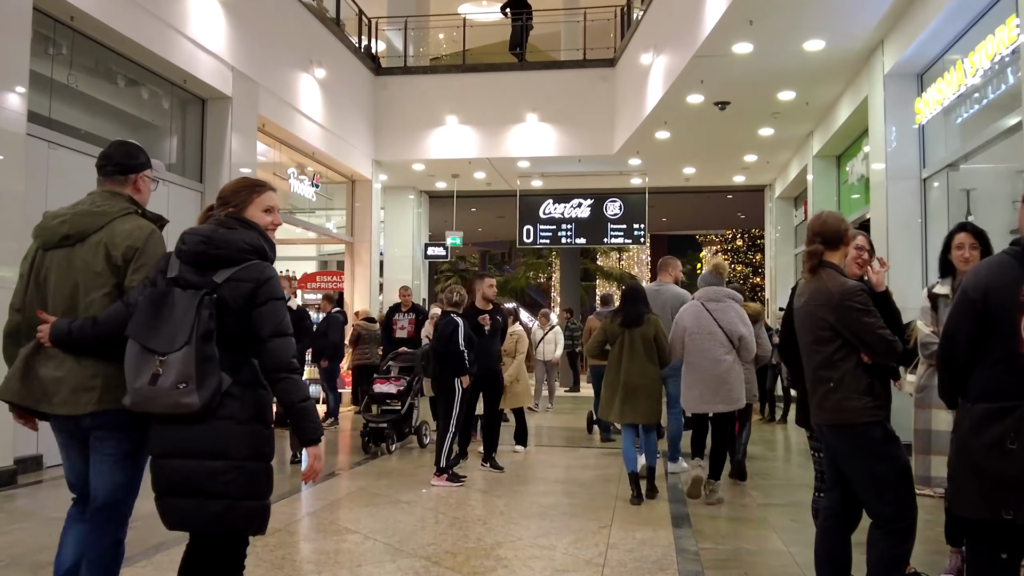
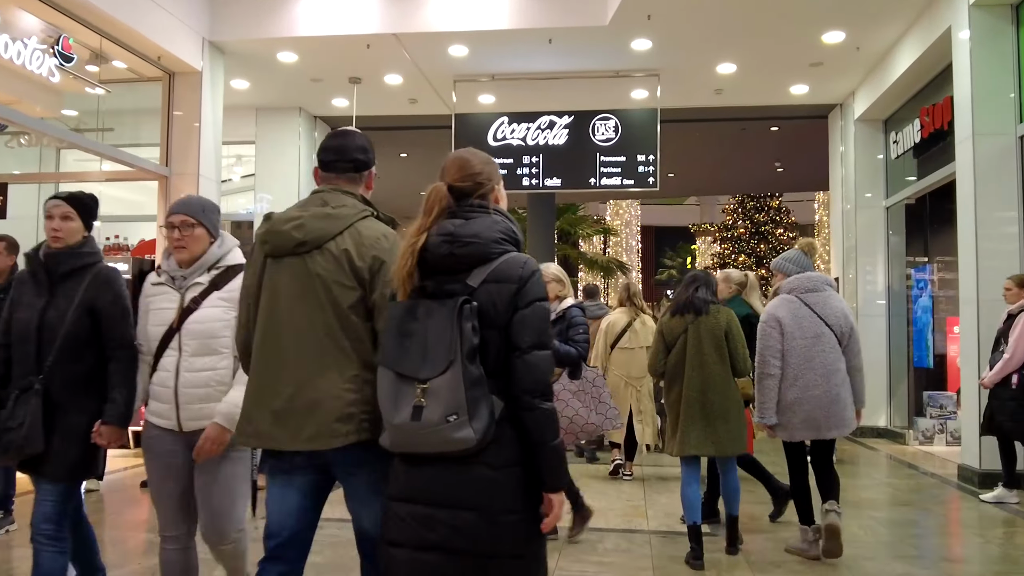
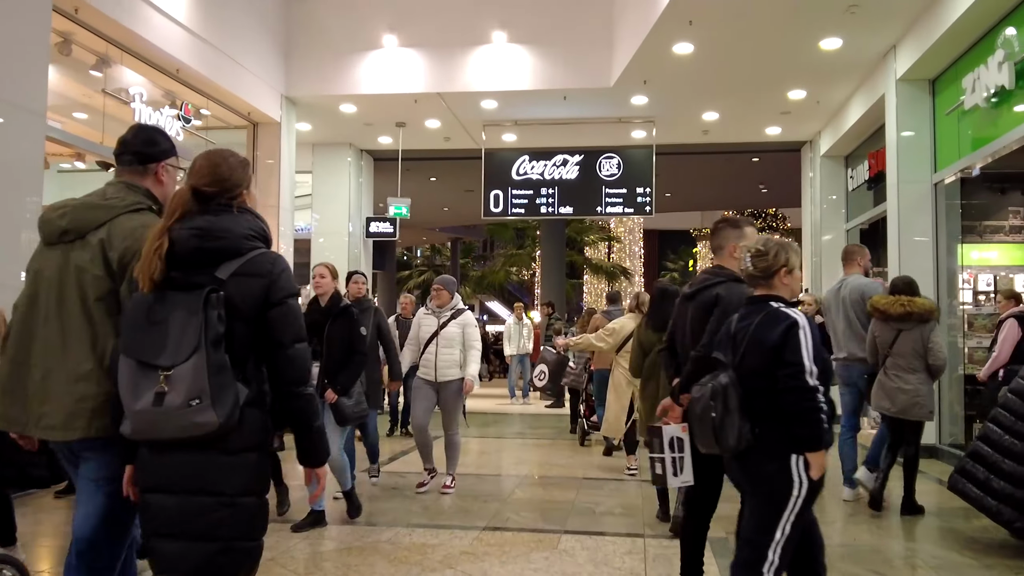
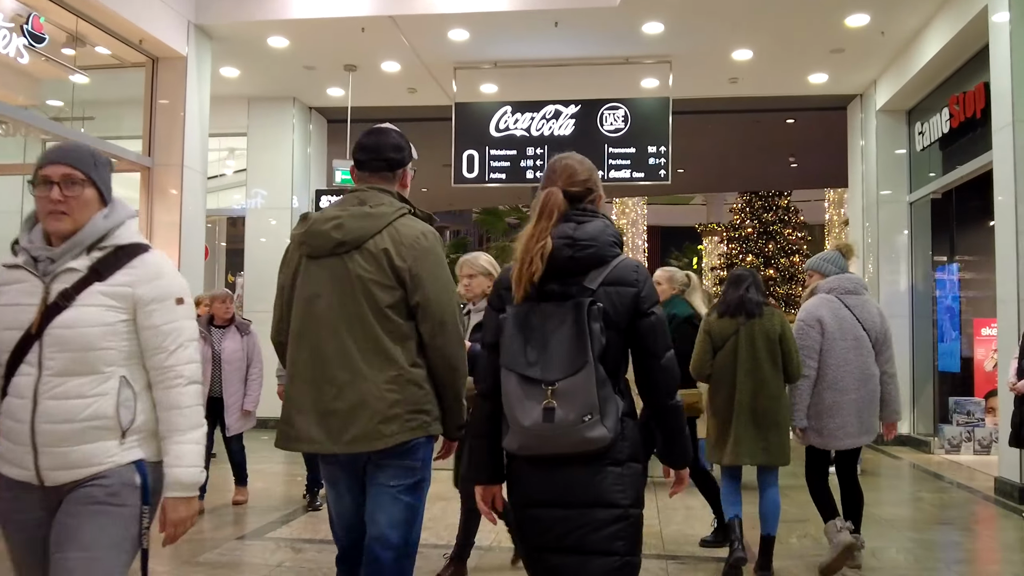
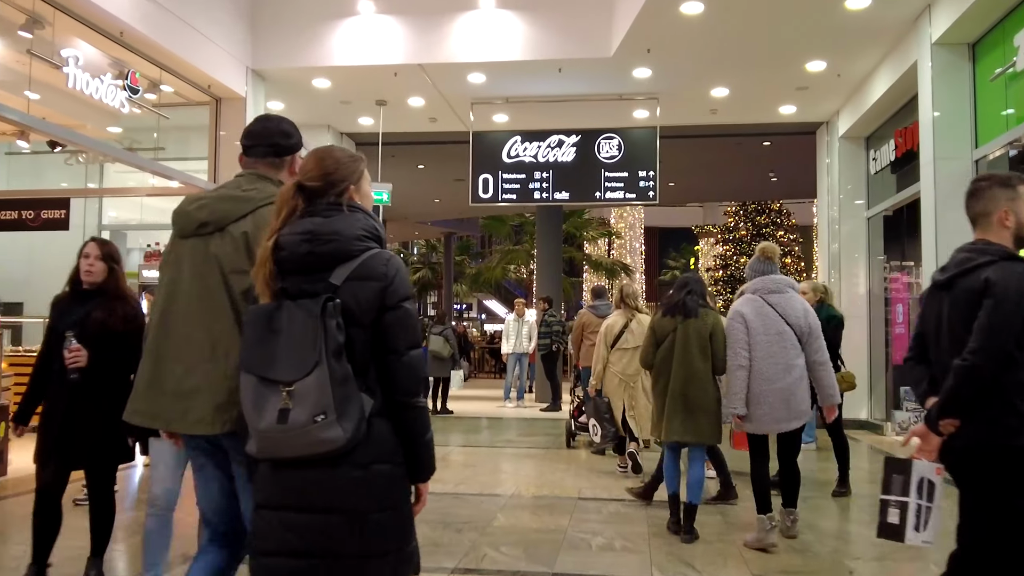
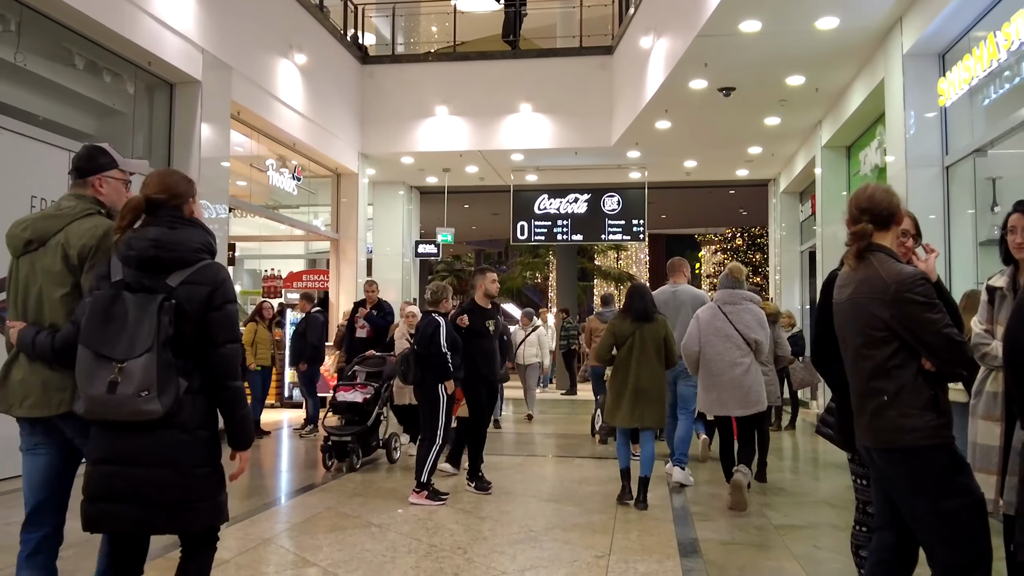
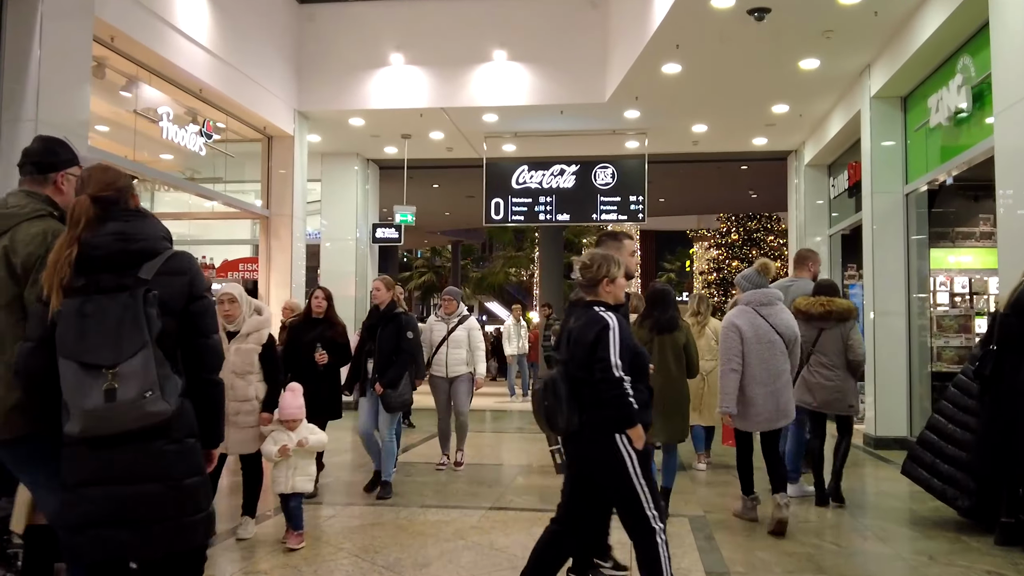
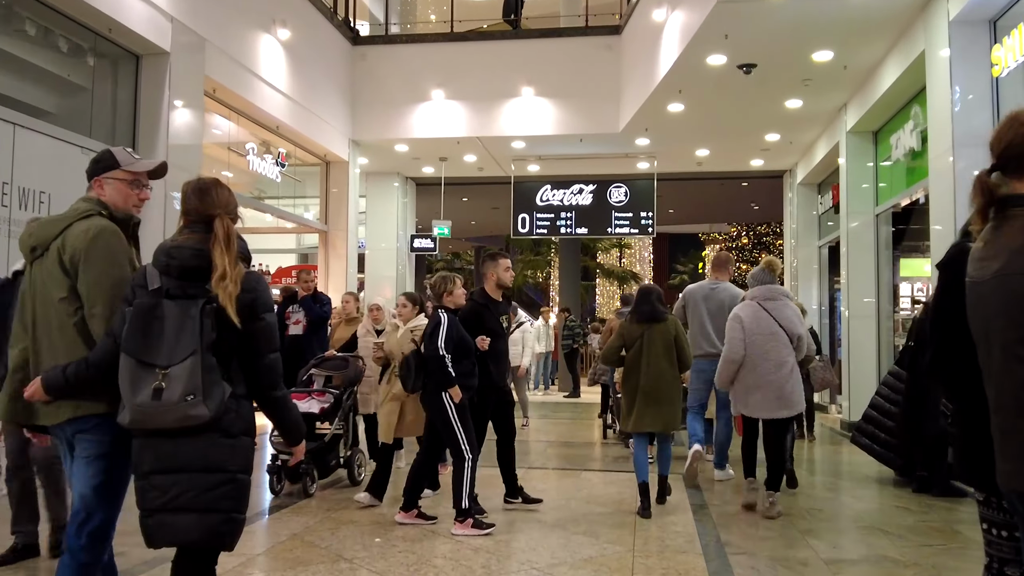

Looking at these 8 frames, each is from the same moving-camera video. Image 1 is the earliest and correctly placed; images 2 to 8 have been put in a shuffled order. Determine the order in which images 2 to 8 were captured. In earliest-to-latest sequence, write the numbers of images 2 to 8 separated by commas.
6, 8, 7, 3, 5, 2, 4
